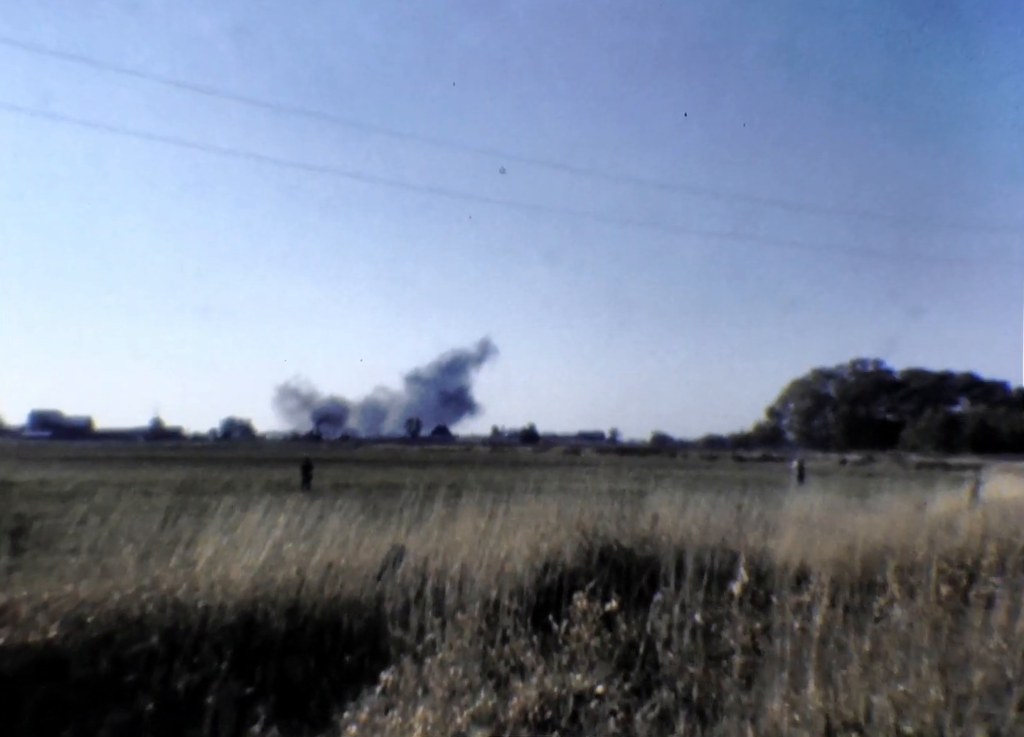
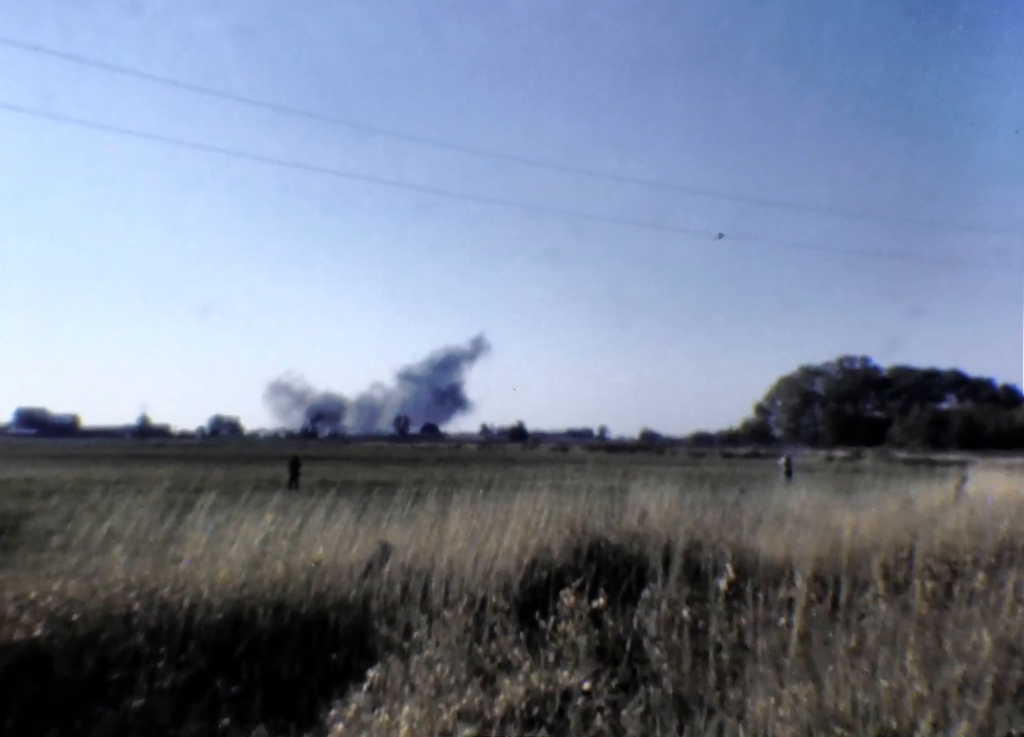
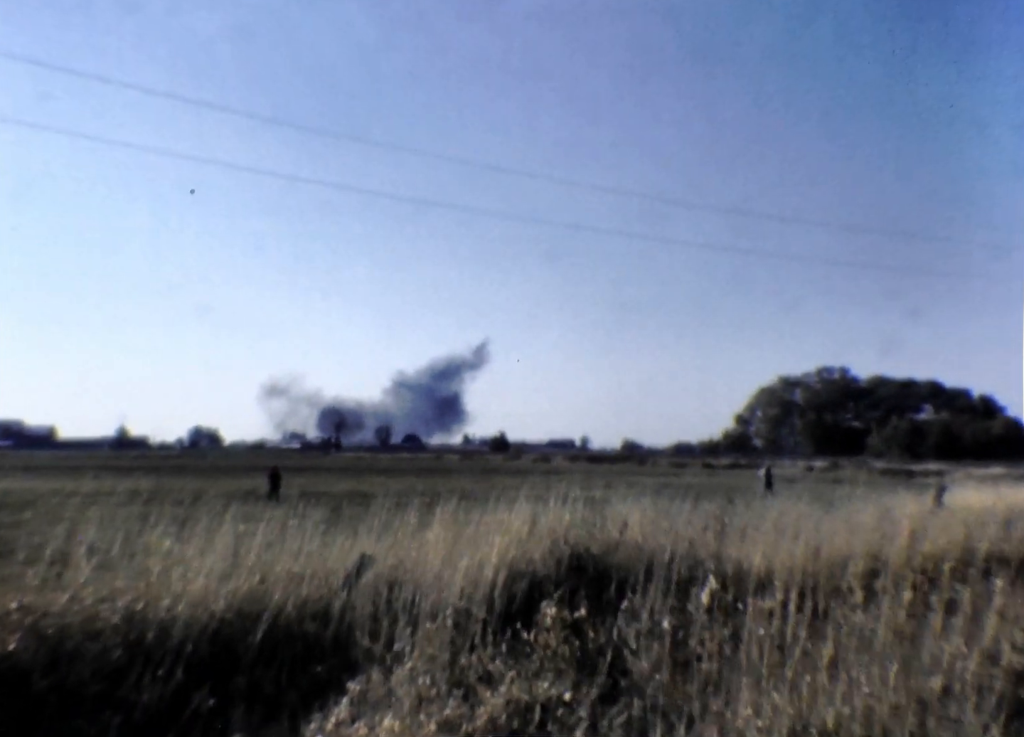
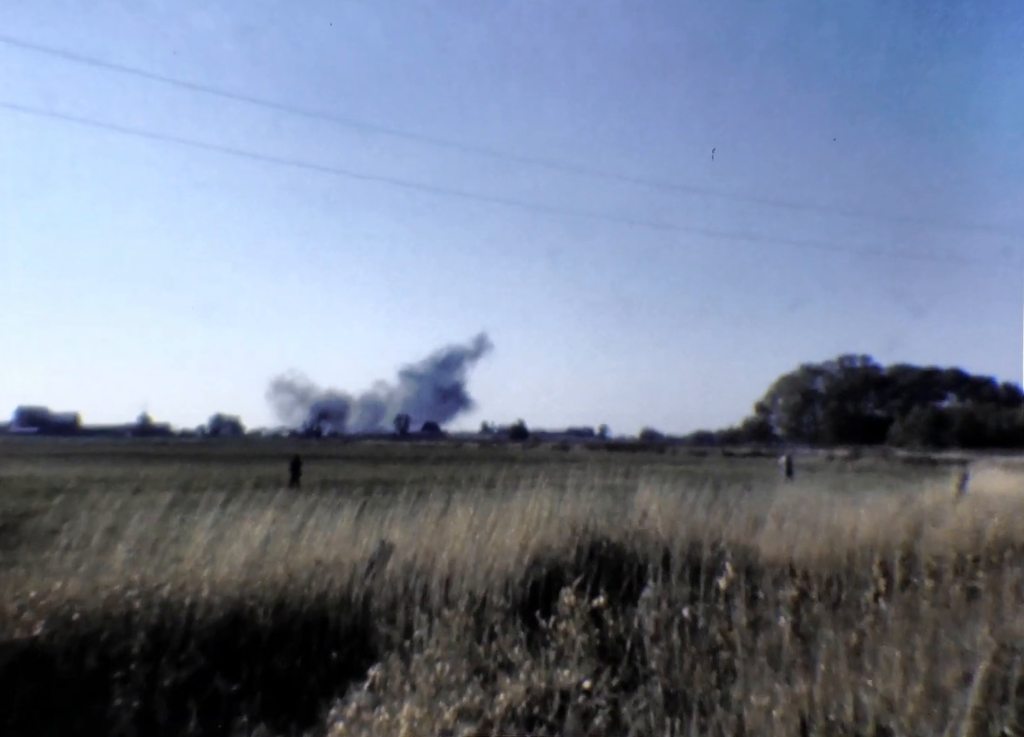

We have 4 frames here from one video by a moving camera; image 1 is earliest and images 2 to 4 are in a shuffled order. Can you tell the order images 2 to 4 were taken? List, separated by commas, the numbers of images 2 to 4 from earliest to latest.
2, 4, 3
